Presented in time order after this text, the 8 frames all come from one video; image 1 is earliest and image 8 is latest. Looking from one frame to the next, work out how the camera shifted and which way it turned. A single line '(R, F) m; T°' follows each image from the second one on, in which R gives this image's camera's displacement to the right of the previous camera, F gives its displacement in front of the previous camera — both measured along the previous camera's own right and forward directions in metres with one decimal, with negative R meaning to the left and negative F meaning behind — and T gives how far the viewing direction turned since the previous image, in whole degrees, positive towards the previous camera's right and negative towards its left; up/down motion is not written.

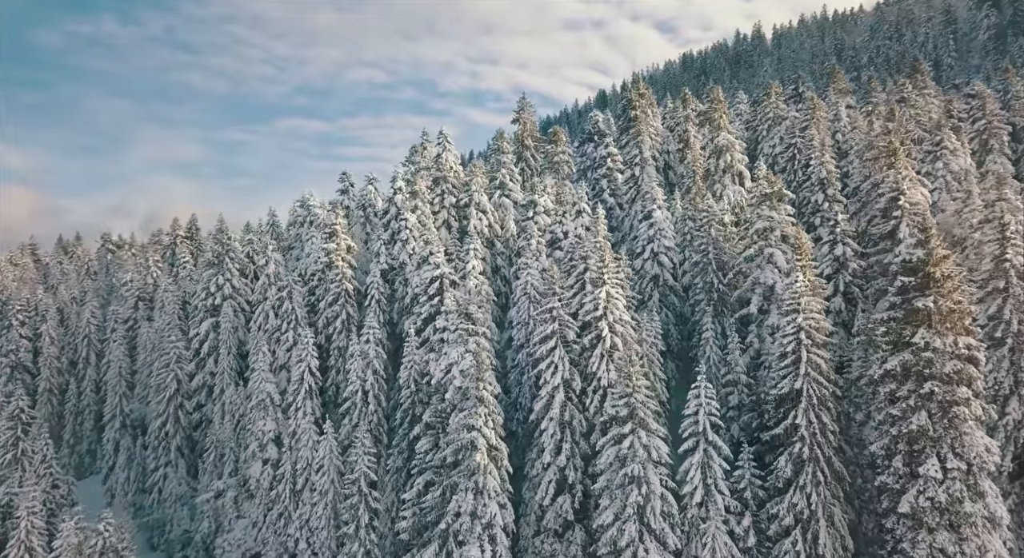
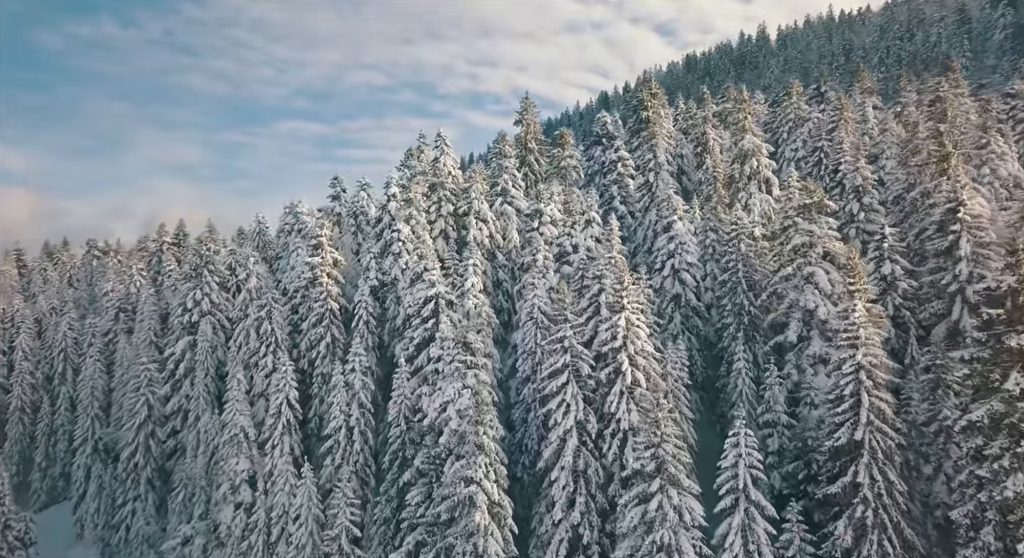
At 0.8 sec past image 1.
(-0.2, +5.4) m; 0°
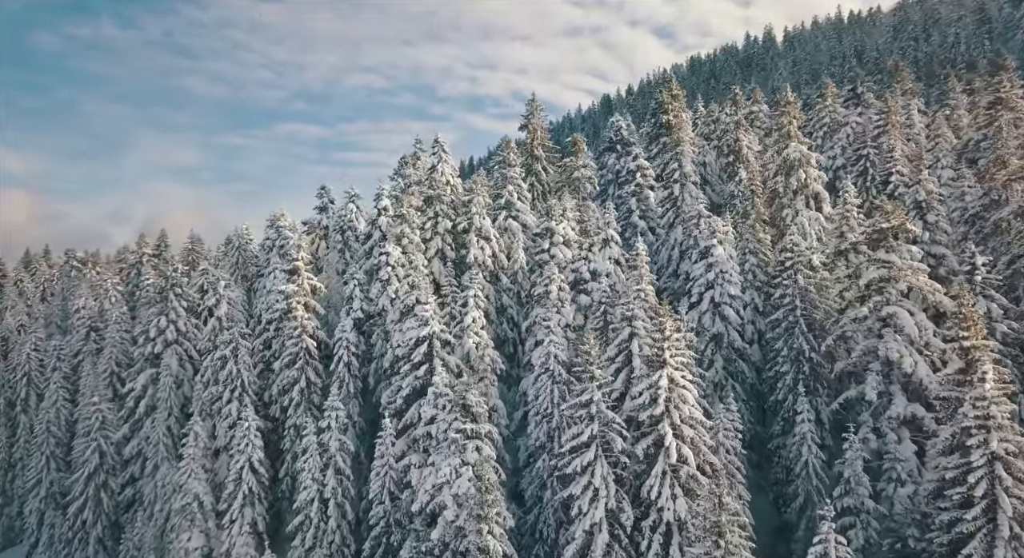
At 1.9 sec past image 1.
(-0.5, +7.4) m; 0°
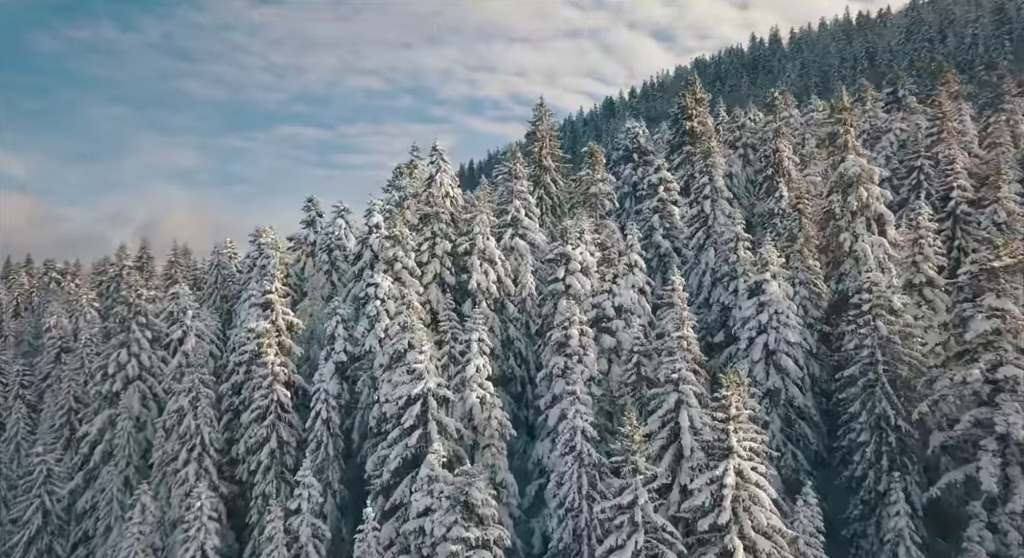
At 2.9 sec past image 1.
(-0.5, +6.7) m; 0°
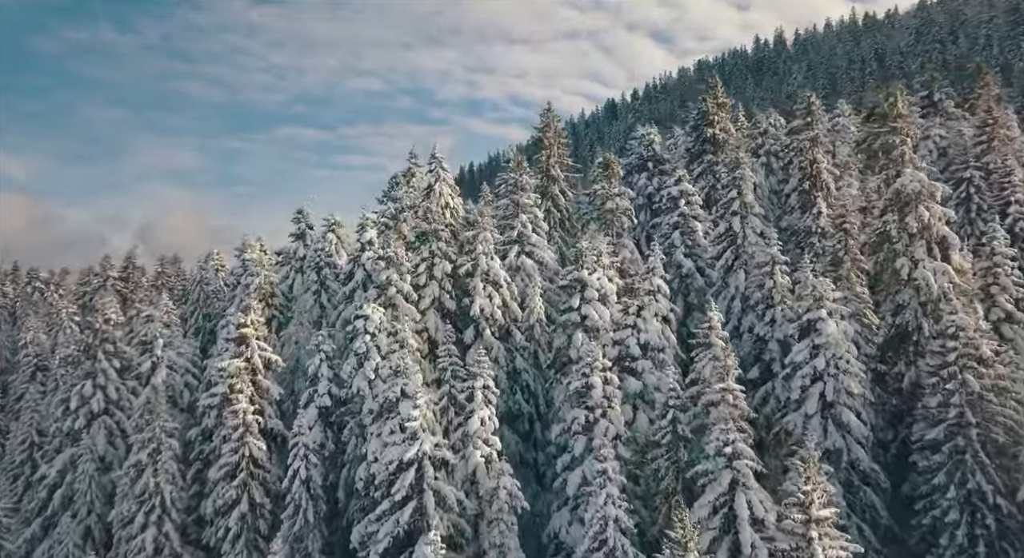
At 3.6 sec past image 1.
(-0.4, +4.9) m; 0°
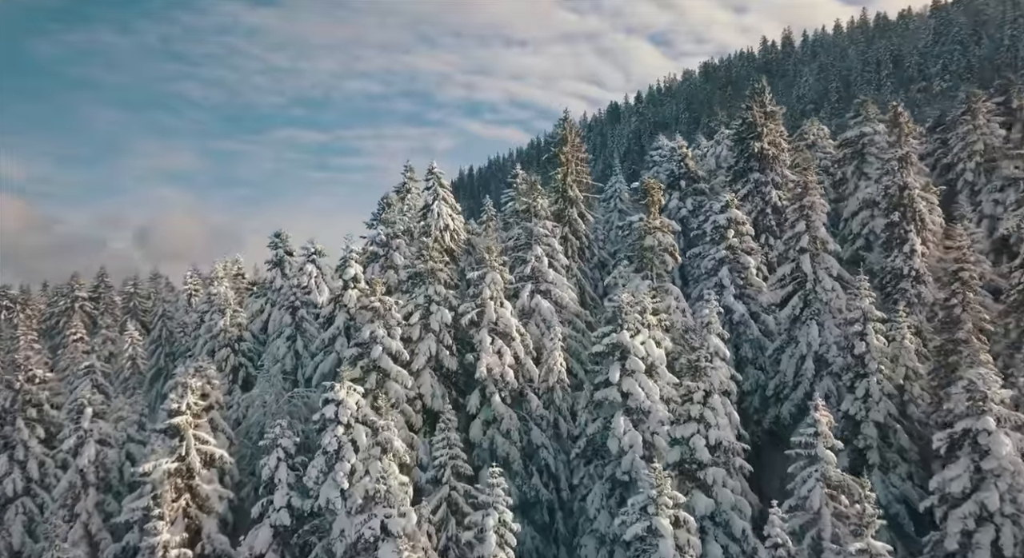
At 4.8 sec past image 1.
(-0.8, +8.5) m; 0°
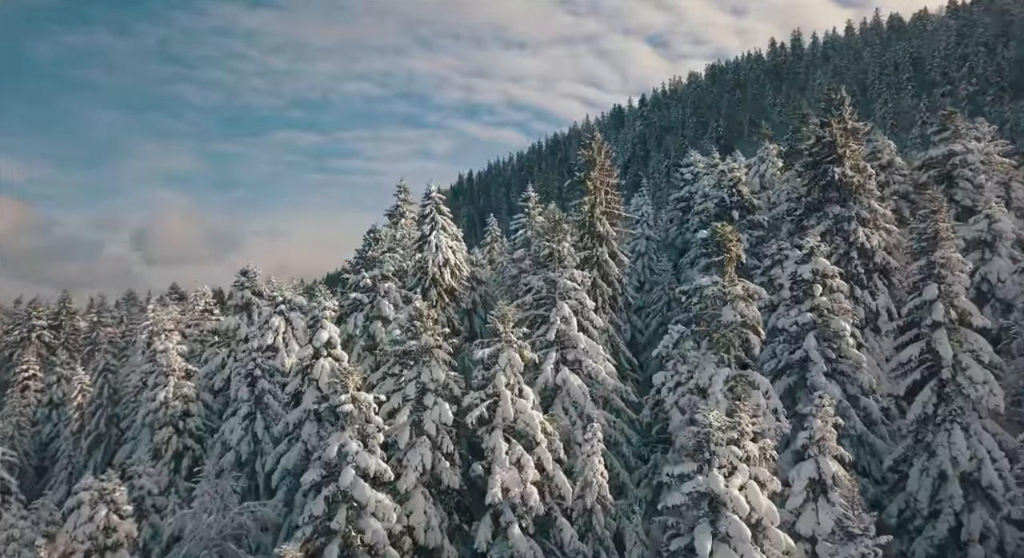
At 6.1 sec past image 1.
(-0.9, +9.6) m; 0°
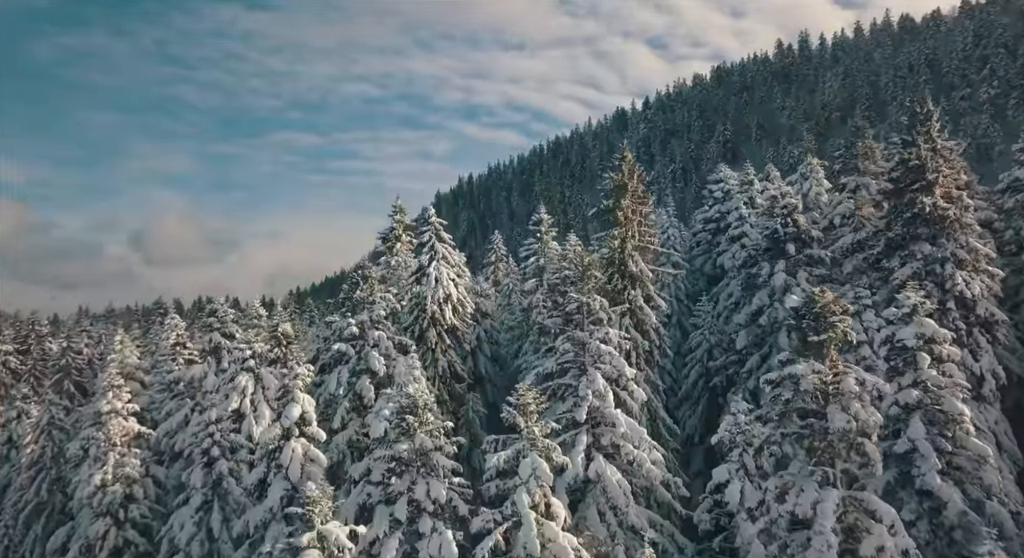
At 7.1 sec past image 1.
(-0.7, +6.9) m; 0°
